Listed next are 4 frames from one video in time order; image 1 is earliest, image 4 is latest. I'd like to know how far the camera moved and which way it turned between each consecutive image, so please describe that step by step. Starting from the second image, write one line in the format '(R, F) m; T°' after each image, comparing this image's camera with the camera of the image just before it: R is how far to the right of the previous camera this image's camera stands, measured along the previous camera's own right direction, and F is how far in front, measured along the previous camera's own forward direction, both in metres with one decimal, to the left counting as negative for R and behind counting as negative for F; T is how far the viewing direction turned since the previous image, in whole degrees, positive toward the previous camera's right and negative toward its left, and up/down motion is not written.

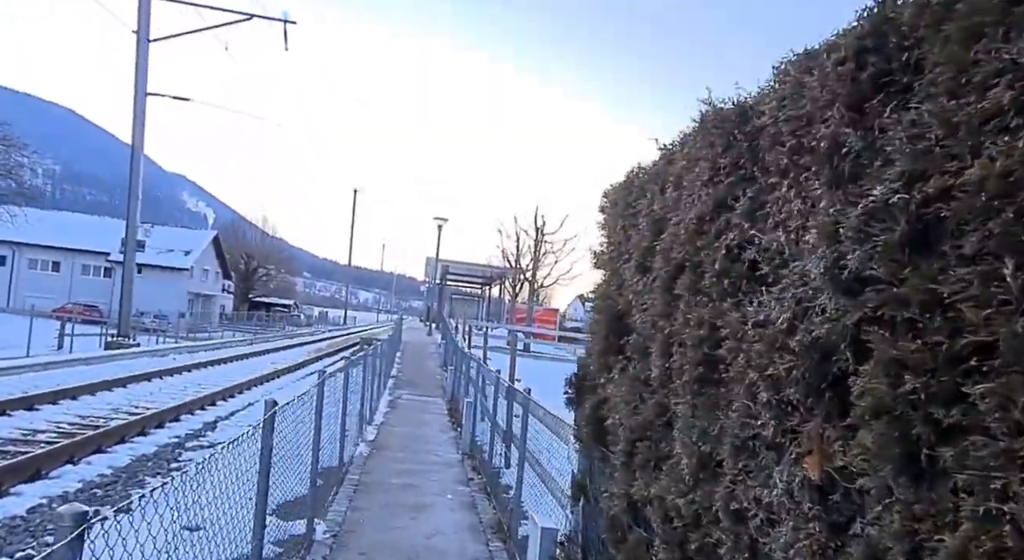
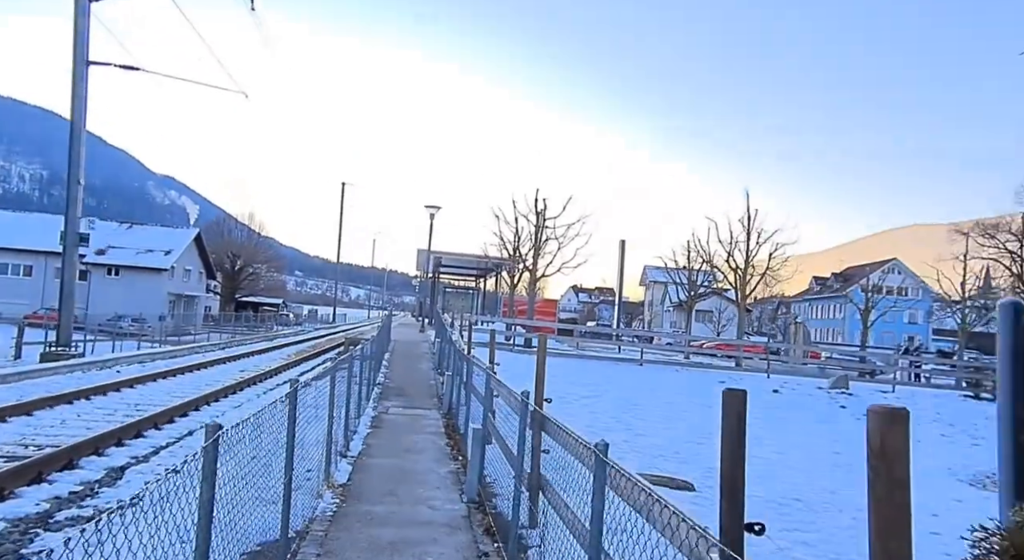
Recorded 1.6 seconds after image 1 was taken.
(-0.3, +2.9) m; +1°
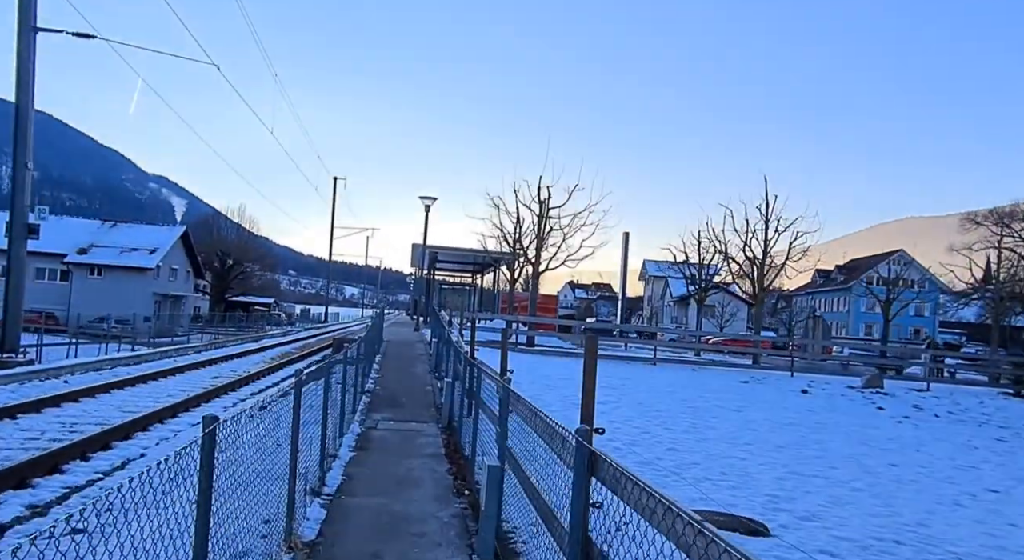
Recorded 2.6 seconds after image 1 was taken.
(-0.2, +2.0) m; 0°
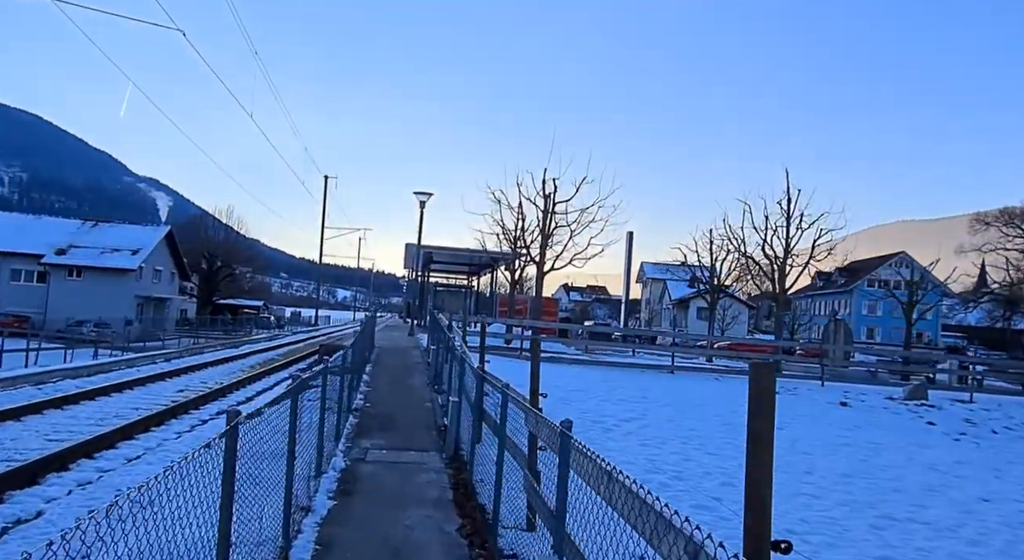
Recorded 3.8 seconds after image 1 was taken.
(-0.4, +2.1) m; +1°
